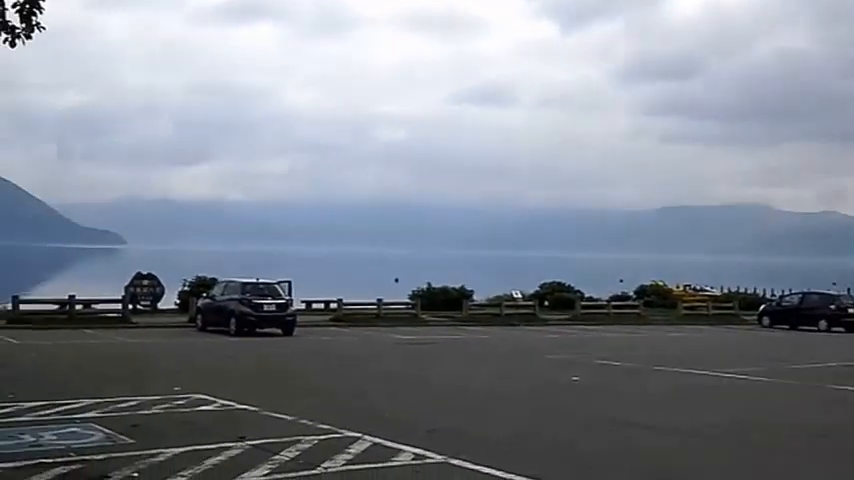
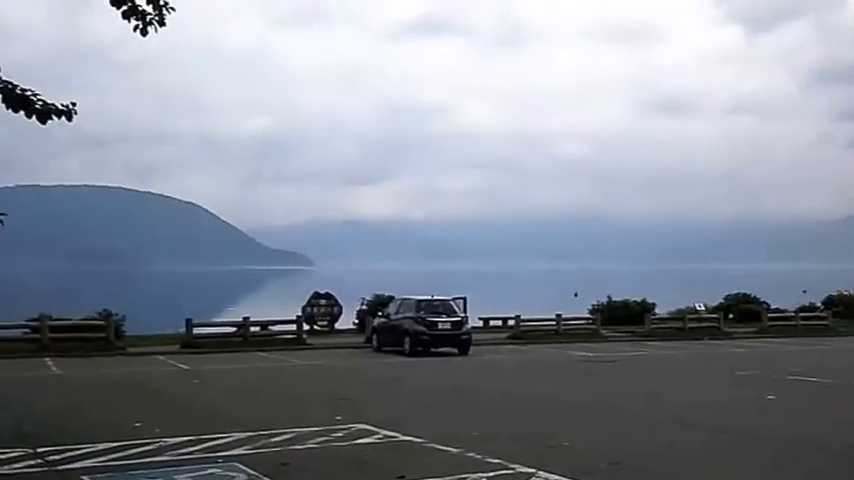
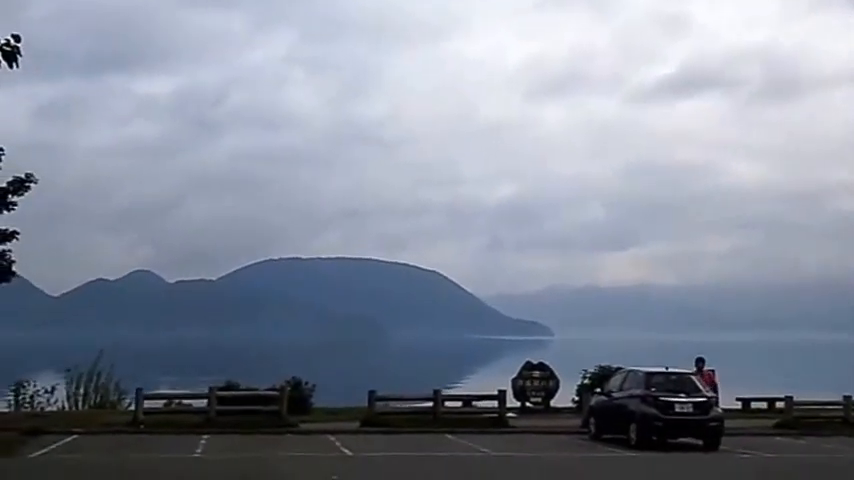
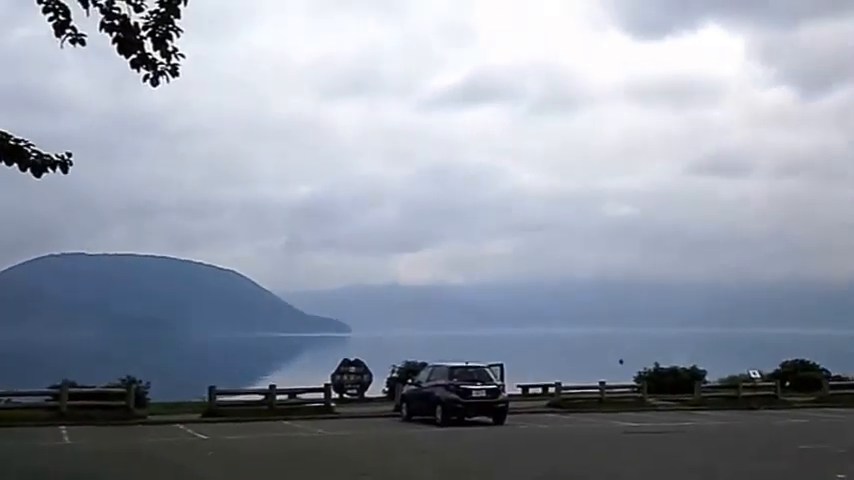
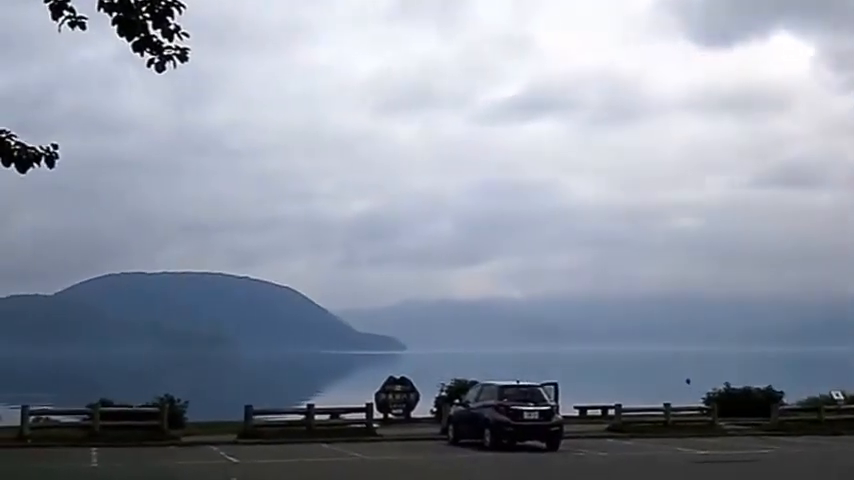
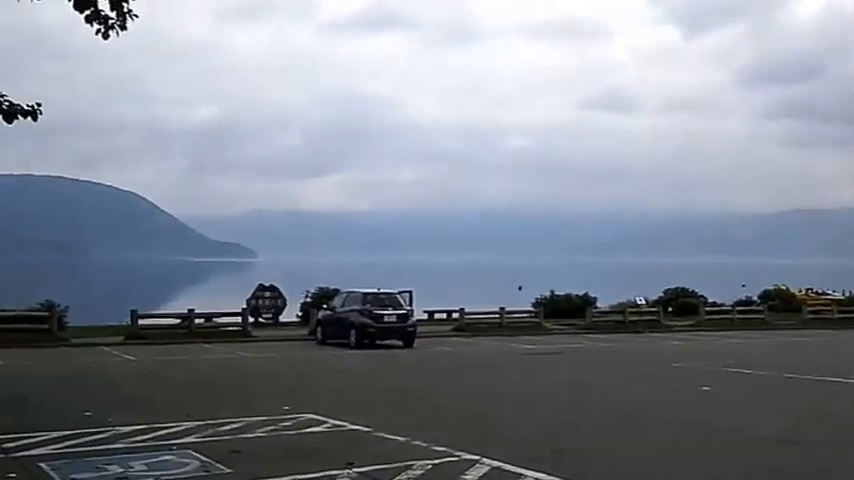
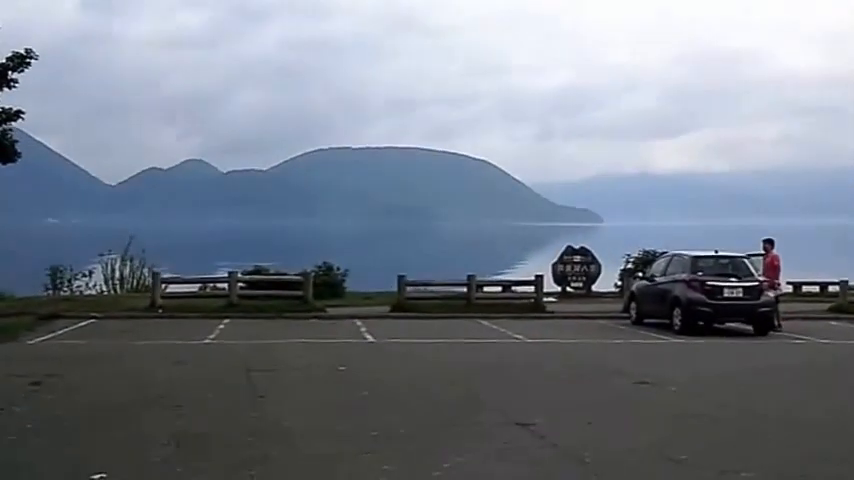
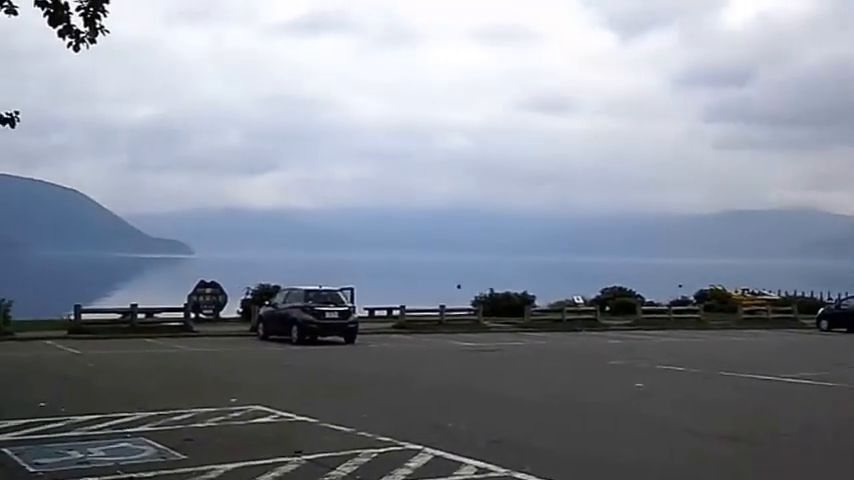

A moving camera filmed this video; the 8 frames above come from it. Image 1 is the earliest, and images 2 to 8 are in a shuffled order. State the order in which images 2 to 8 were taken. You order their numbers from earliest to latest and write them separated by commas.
8, 6, 2, 4, 5, 3, 7
